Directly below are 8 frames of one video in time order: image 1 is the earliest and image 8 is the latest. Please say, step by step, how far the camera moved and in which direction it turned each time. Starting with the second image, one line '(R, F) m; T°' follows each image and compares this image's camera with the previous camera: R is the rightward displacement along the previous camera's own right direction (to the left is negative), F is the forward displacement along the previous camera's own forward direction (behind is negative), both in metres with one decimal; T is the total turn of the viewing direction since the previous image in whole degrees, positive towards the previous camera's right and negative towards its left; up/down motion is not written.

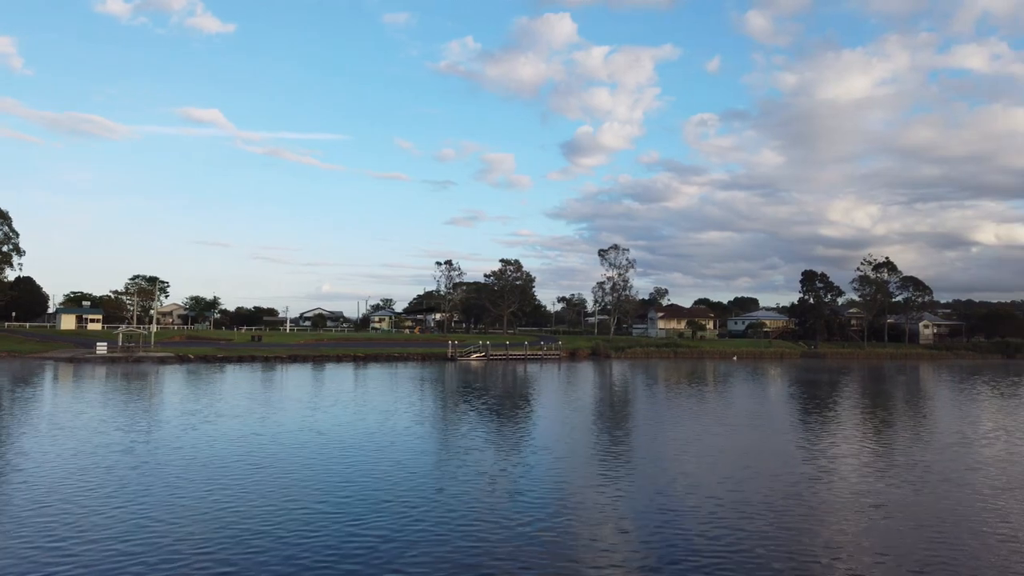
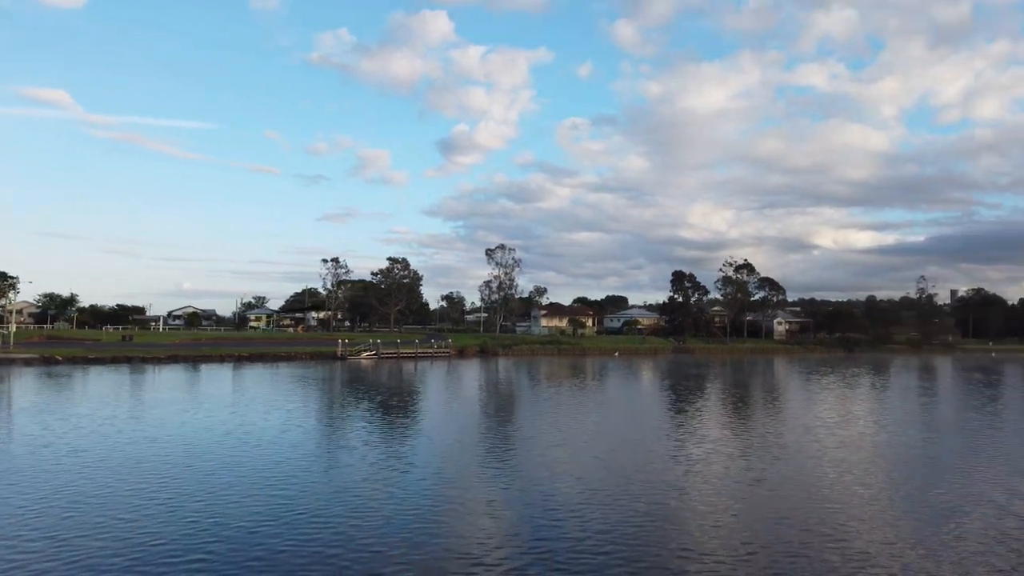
(-0.9, -0.6) m; +10°
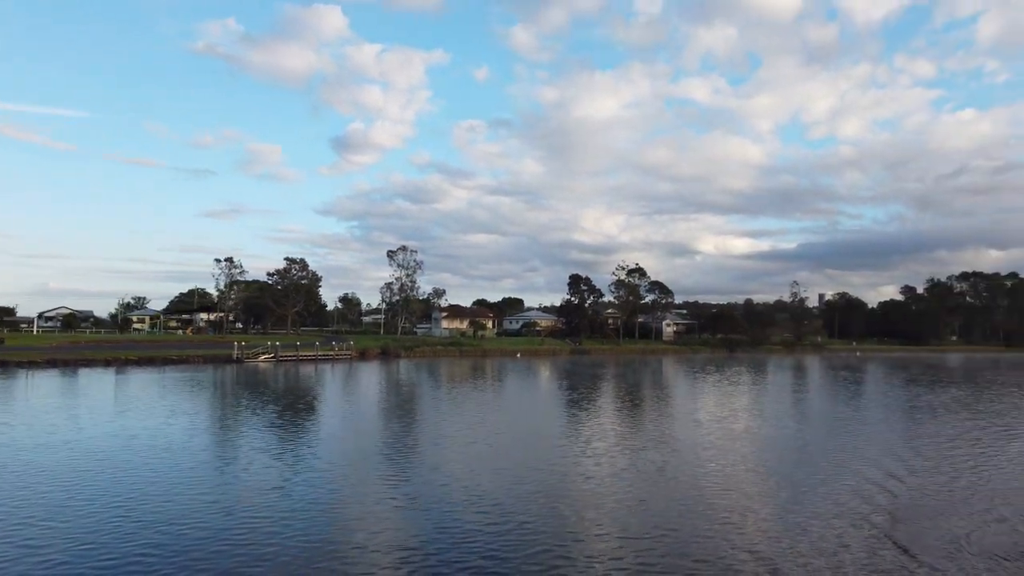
(-0.4, -0.5) m; +8°
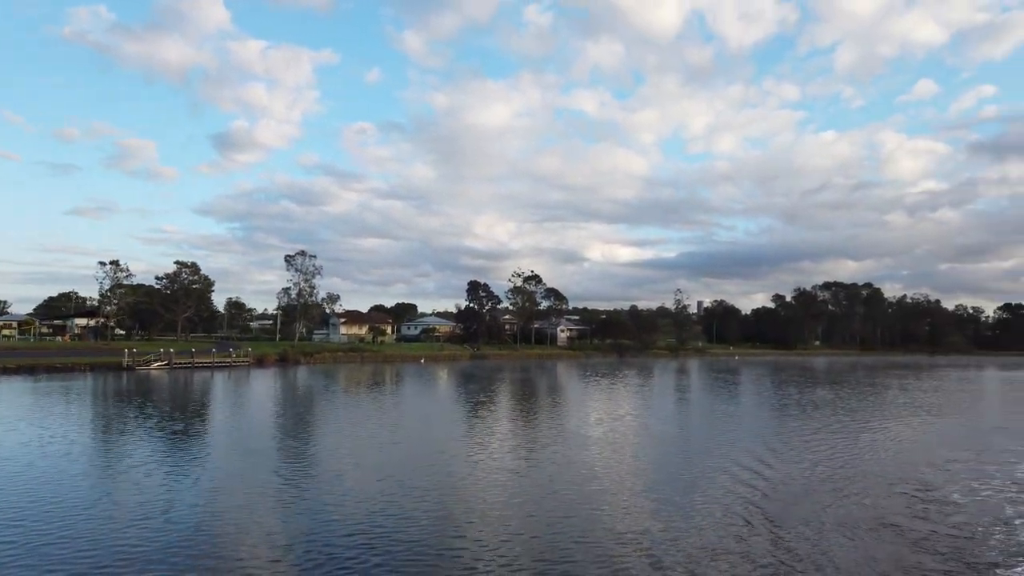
(-0.8, -0.8) m; +9°
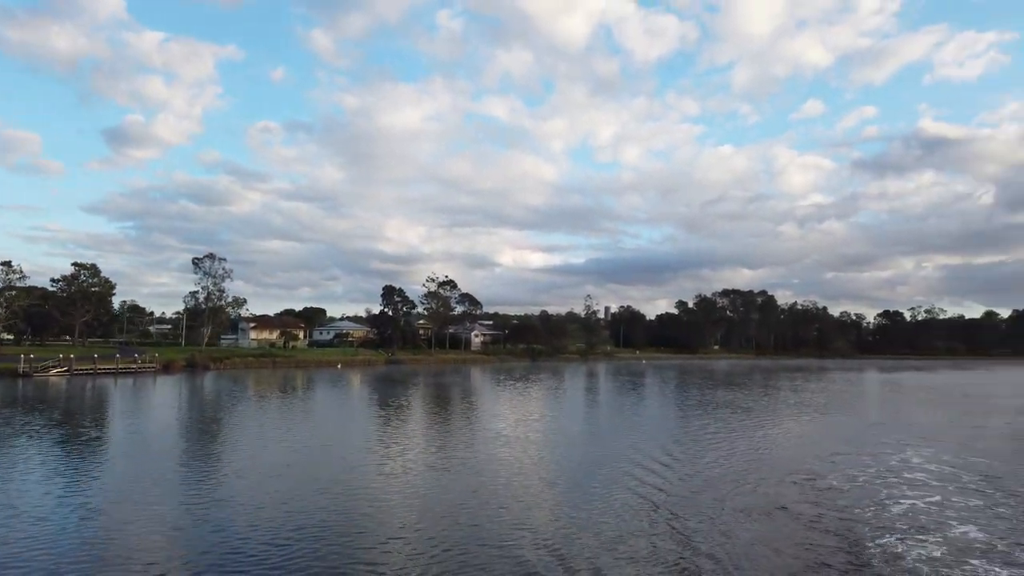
(-0.4, -0.7) m; +7°
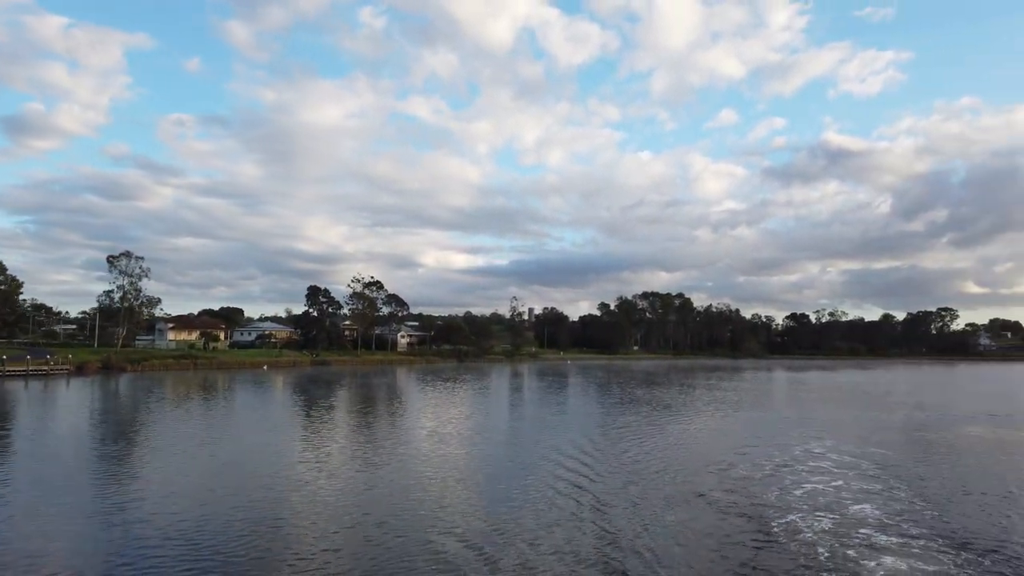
(-0.4, -0.6) m; +6°
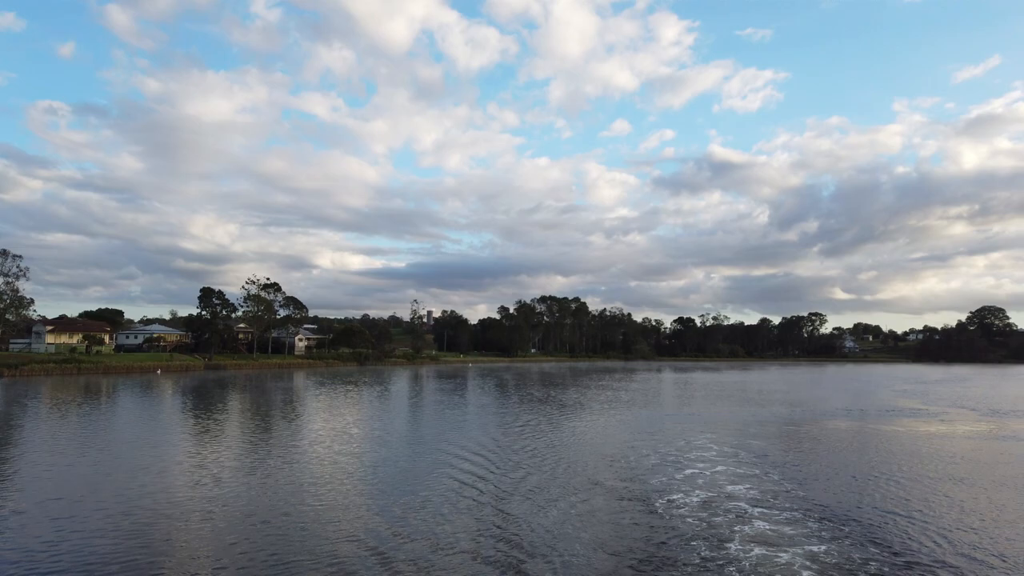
(-0.4, -0.9) m; +8°
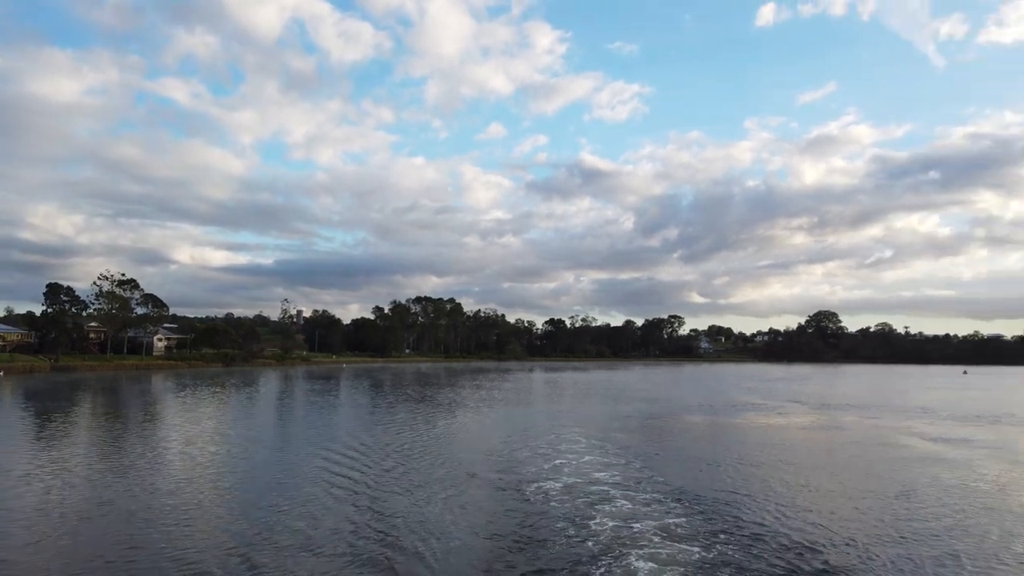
(-0.2, -0.8) m; +10°
